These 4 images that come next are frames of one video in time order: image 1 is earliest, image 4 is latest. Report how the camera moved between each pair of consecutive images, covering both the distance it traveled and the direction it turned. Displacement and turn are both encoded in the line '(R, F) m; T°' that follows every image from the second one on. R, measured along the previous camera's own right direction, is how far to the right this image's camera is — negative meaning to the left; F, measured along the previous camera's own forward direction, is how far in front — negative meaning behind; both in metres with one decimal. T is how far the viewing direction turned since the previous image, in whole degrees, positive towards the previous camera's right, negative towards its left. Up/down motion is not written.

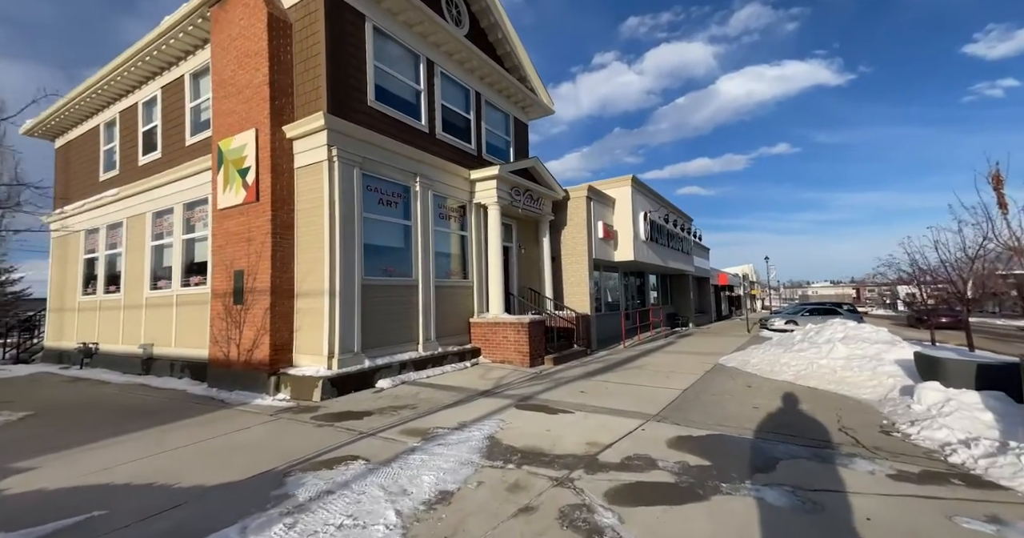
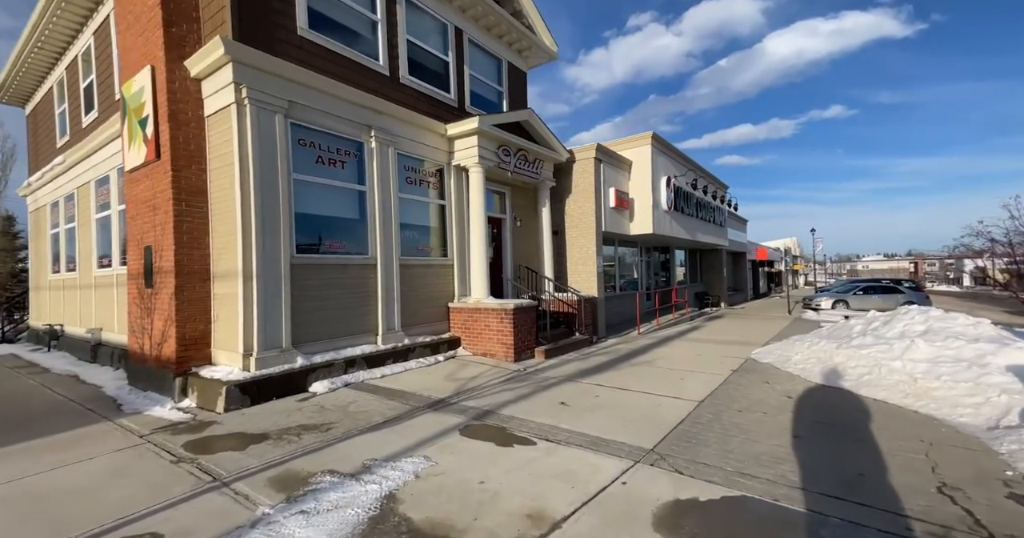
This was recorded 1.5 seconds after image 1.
(+0.8, +1.7) m; -4°
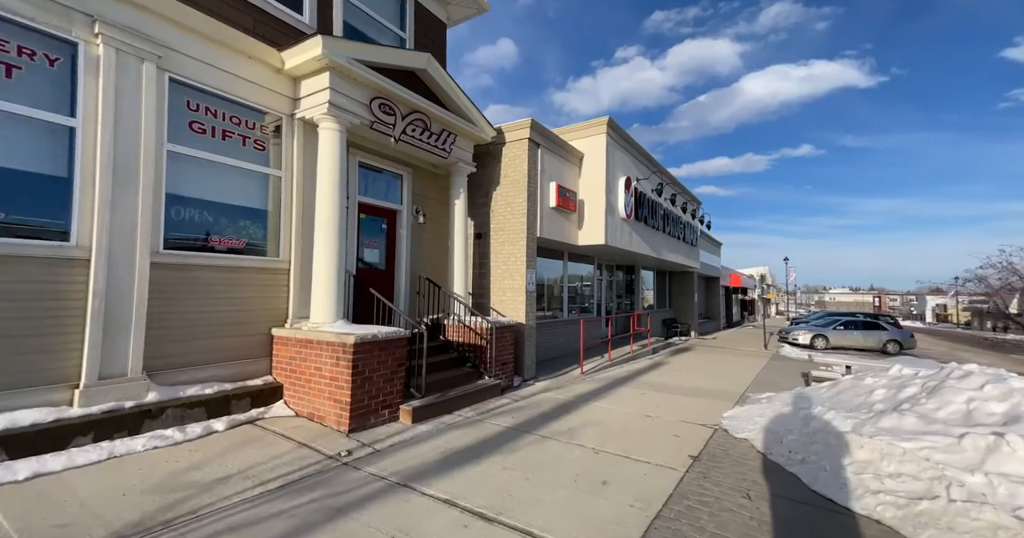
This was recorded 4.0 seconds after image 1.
(+1.5, +3.1) m; +3°
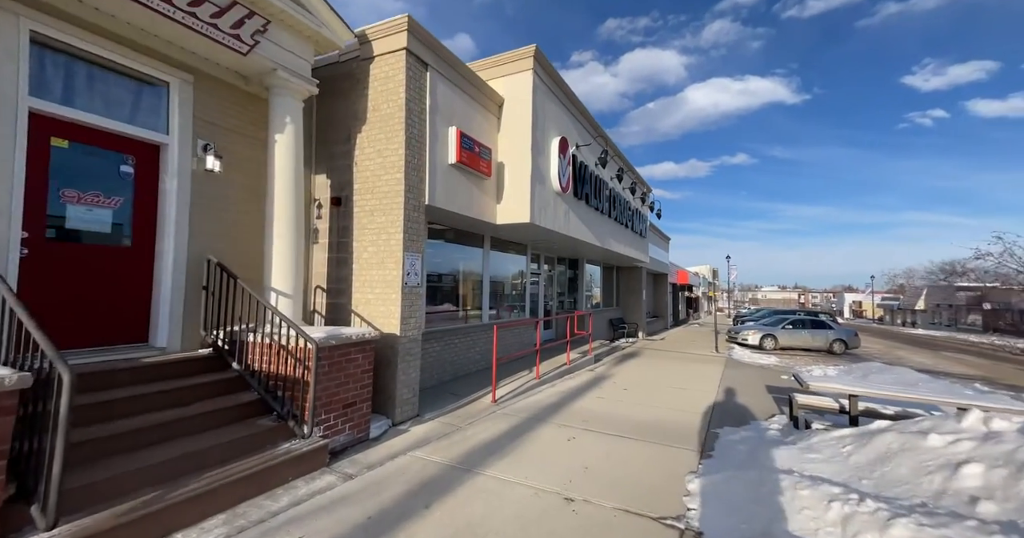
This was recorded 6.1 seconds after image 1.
(+1.1, +3.1) m; +6°
